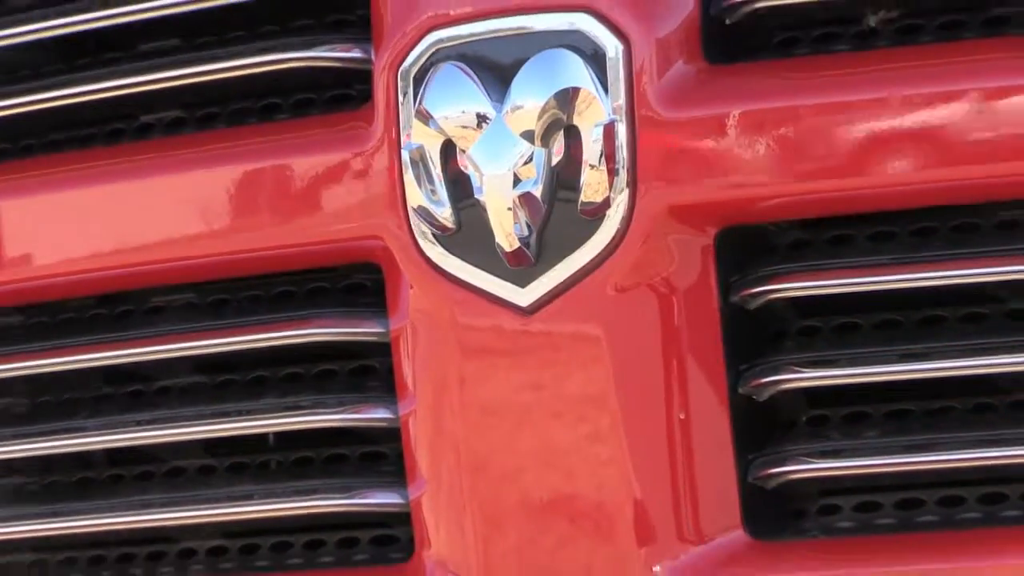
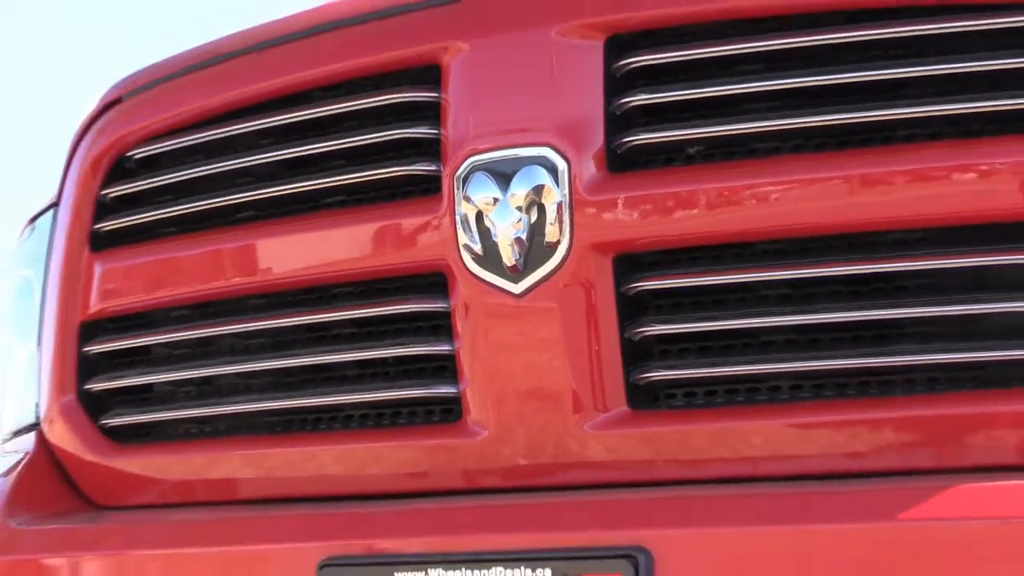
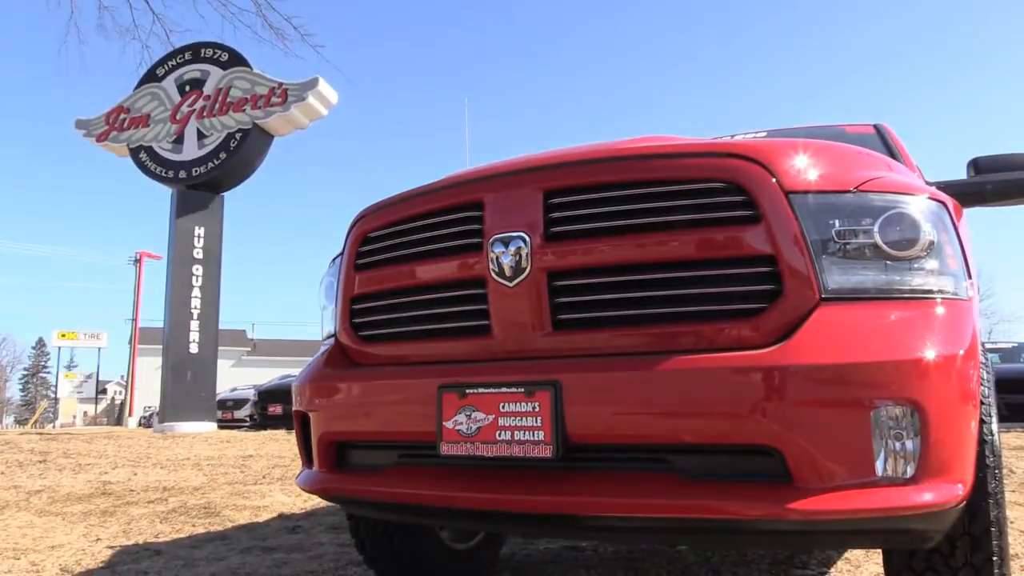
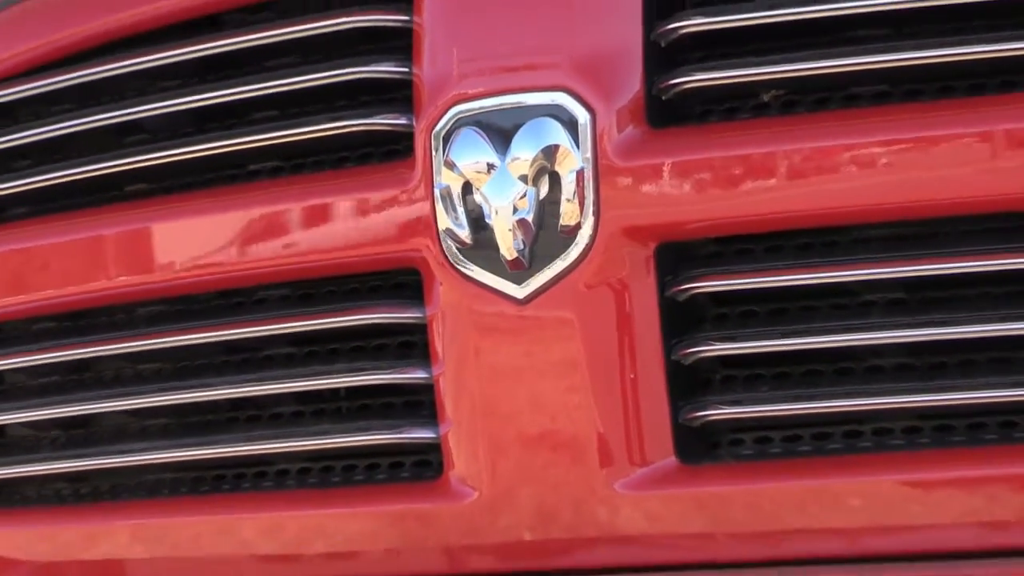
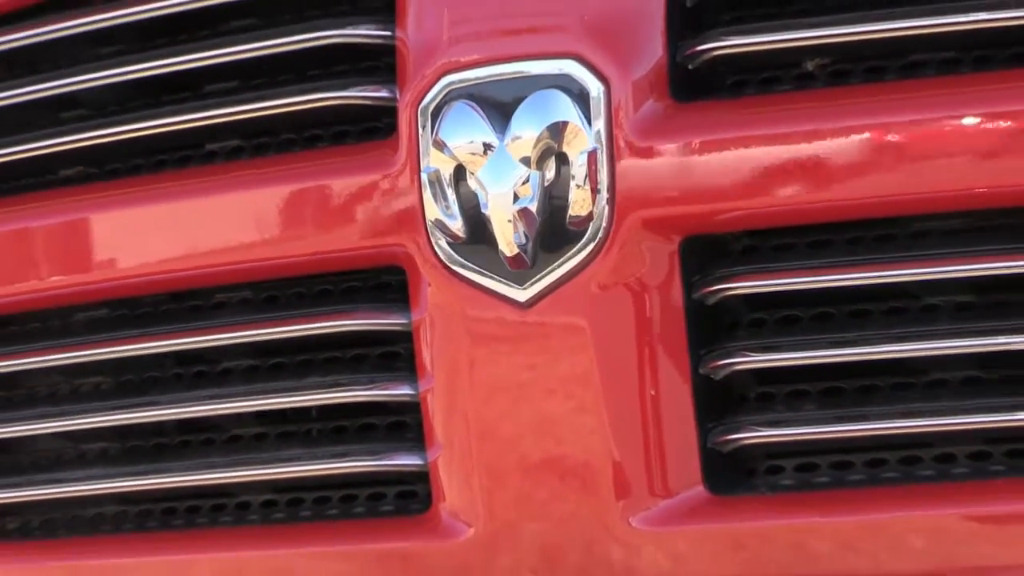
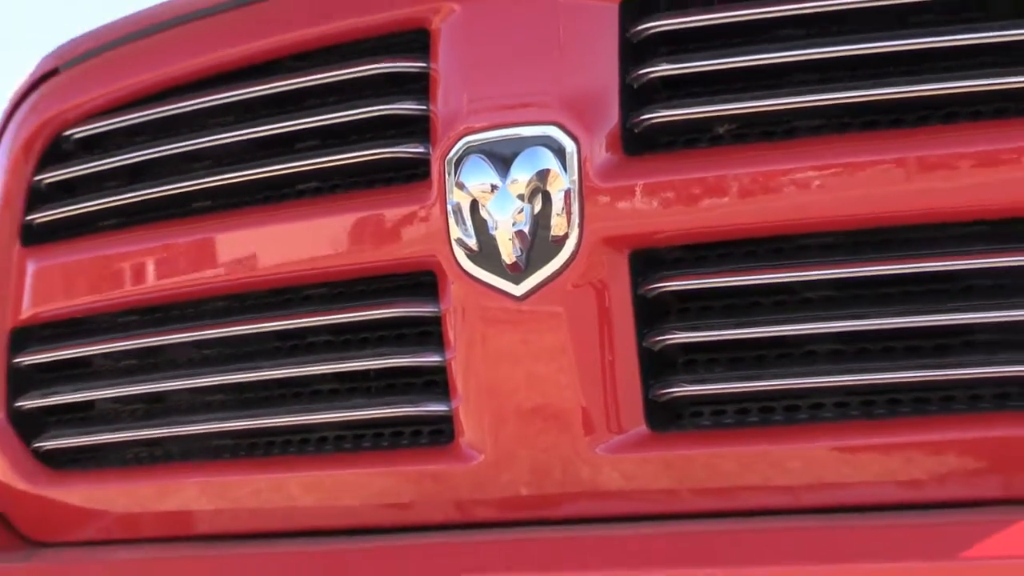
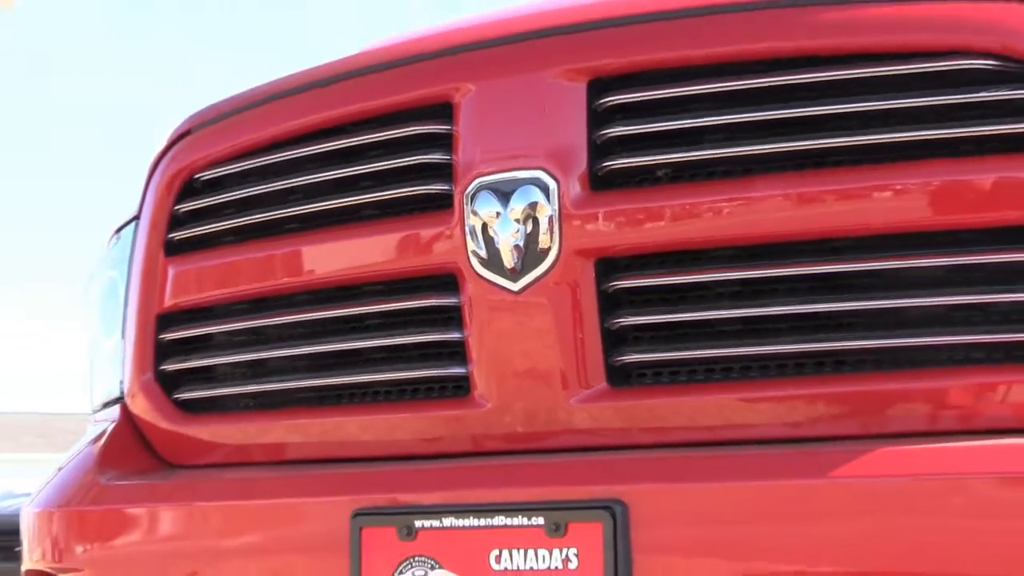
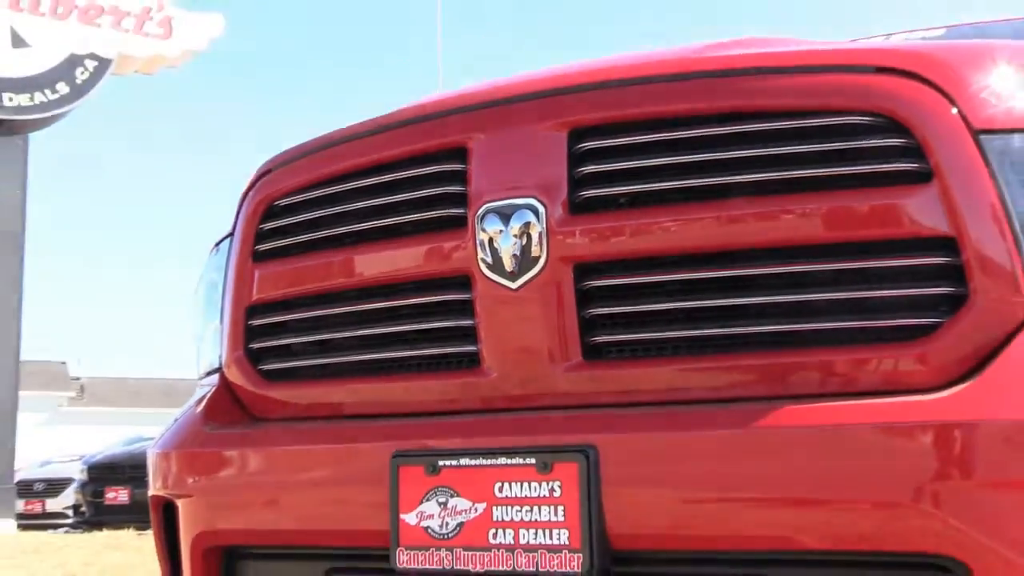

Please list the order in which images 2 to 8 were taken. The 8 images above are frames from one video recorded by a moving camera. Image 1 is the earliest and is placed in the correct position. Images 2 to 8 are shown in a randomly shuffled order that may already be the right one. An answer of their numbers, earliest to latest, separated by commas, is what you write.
5, 4, 6, 2, 7, 8, 3
